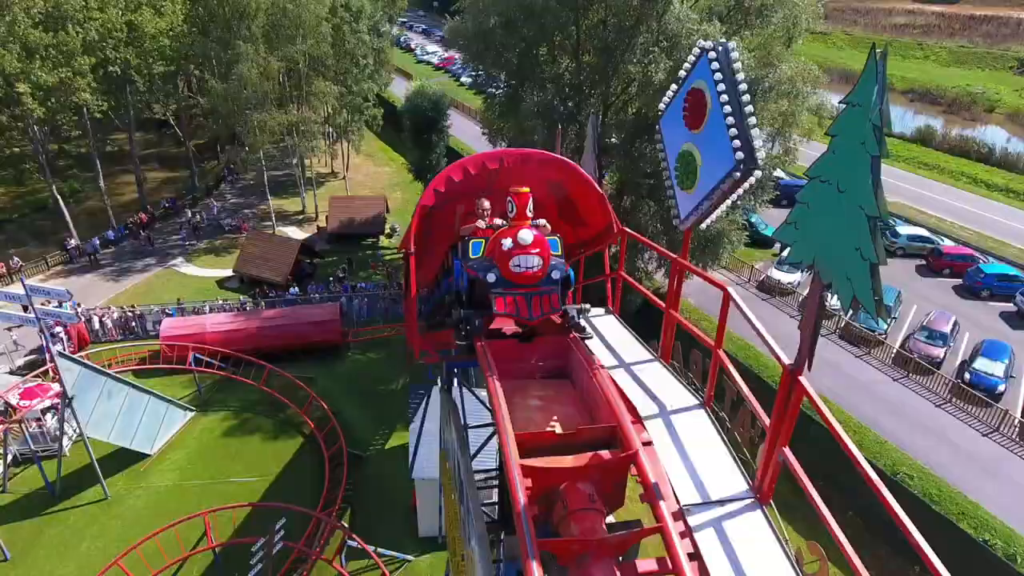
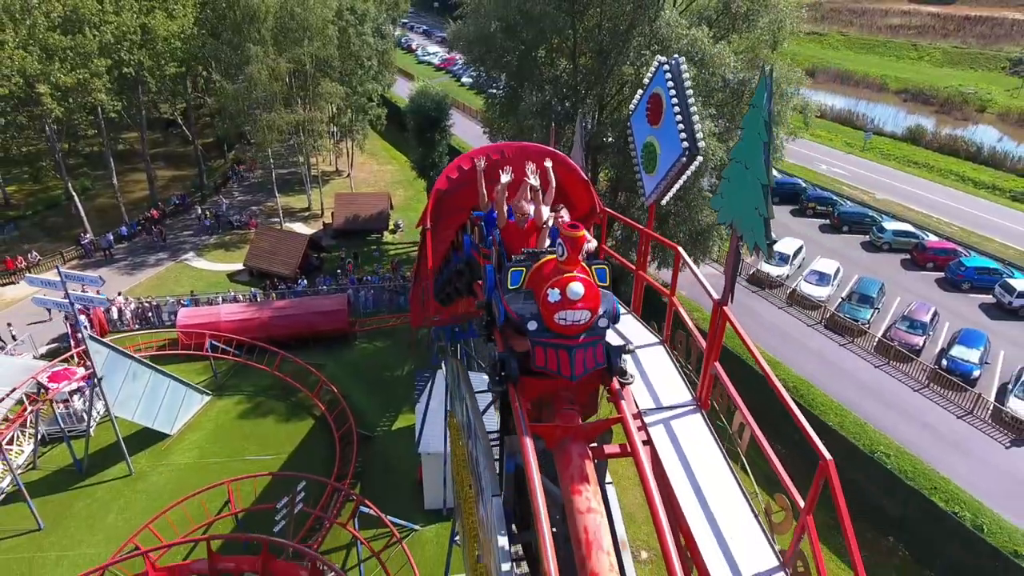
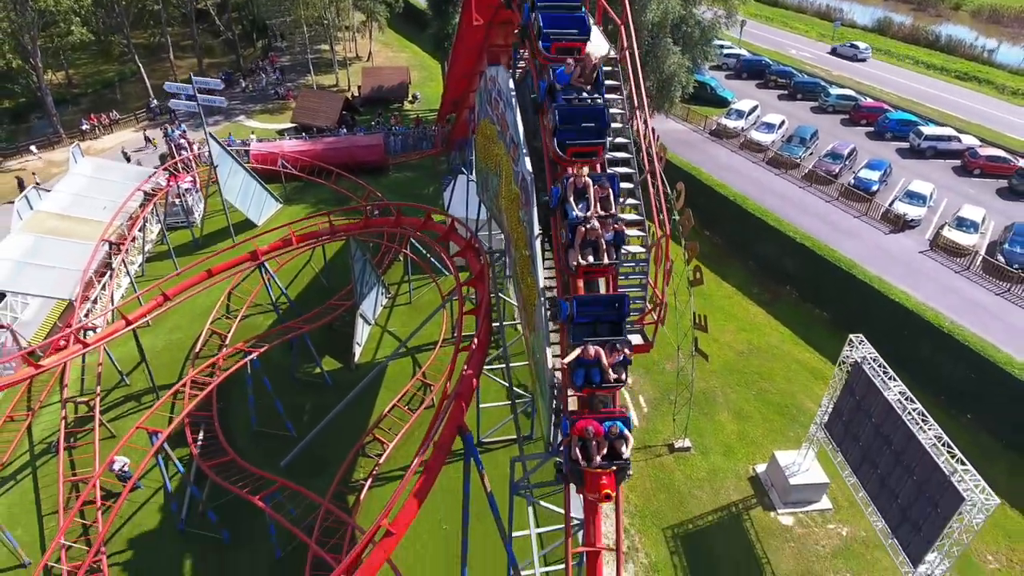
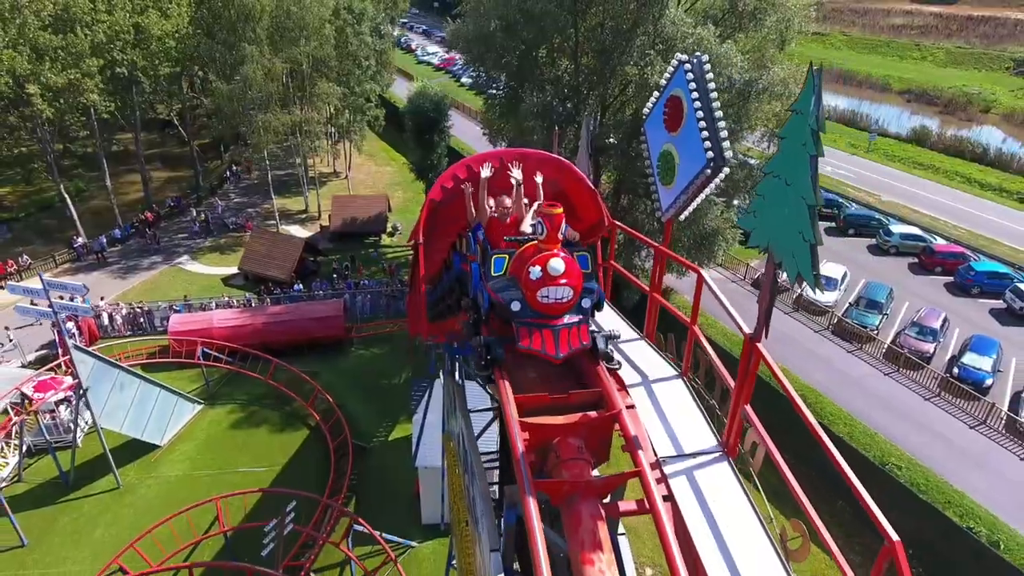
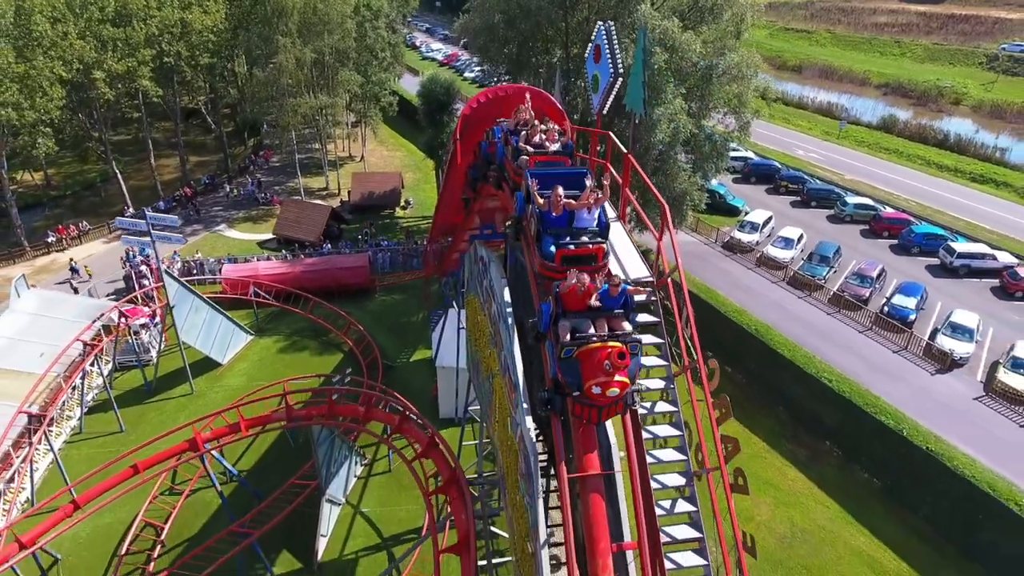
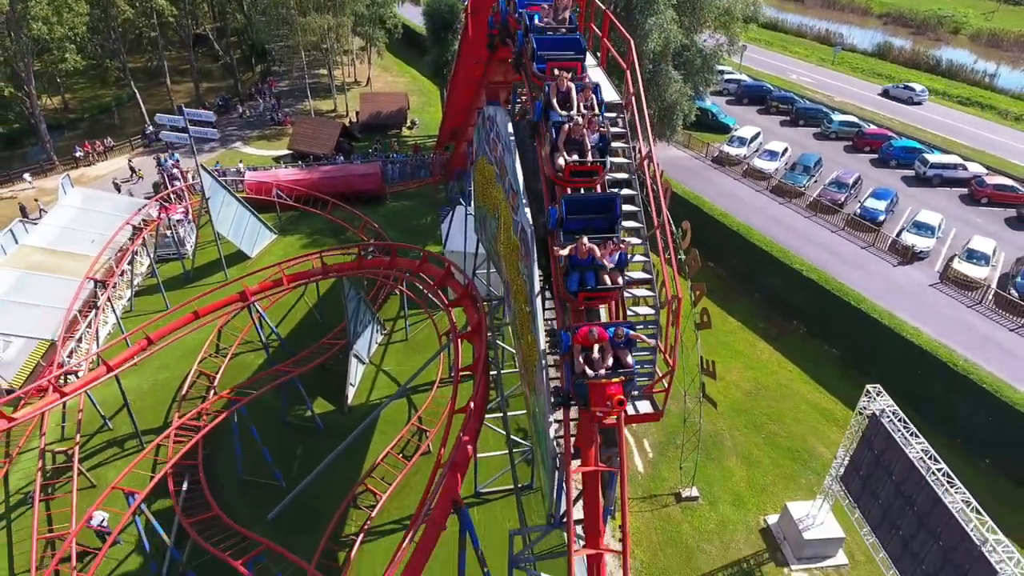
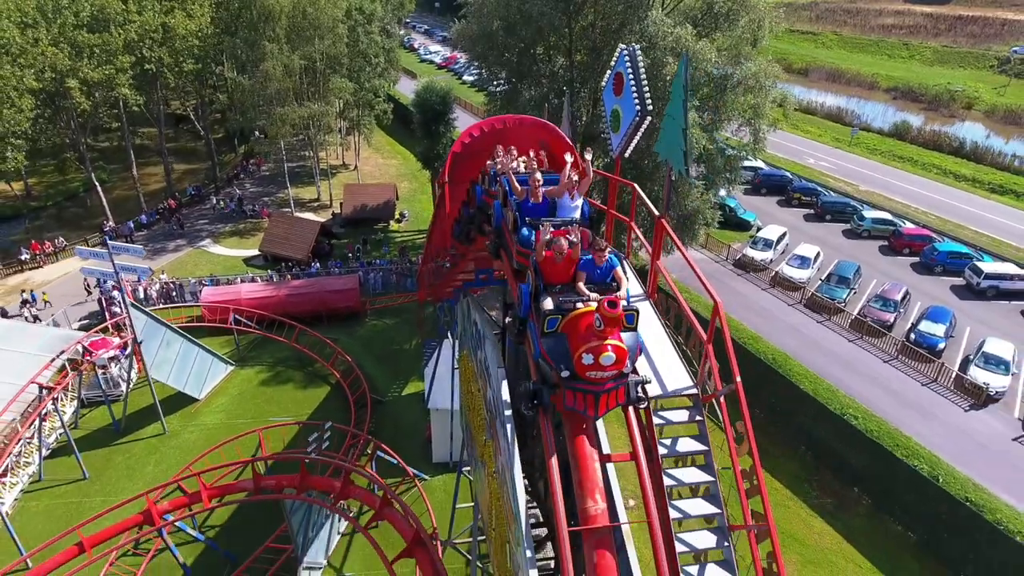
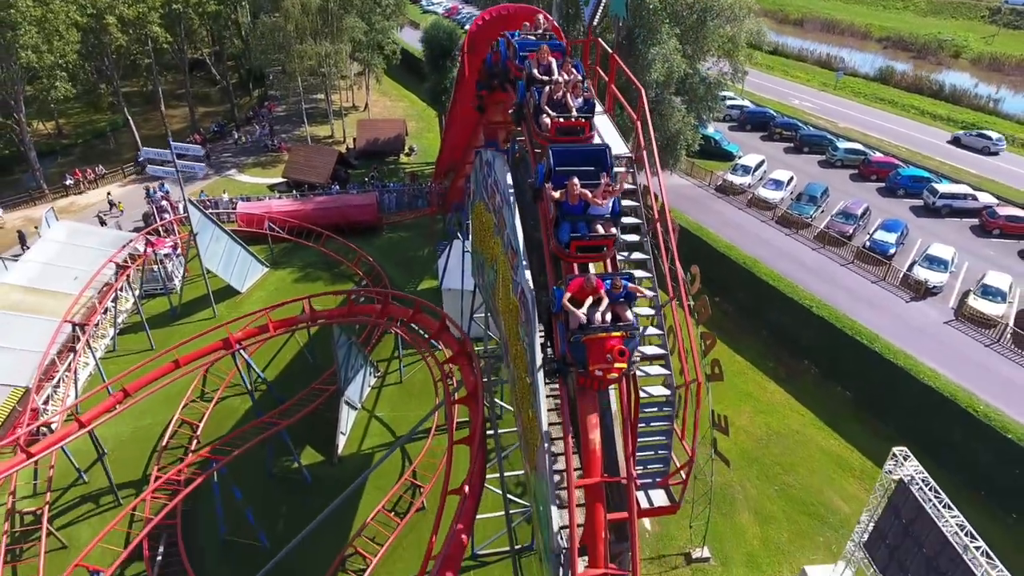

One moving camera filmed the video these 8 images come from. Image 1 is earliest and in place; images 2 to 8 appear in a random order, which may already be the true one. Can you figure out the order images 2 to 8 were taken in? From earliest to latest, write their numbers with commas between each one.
4, 2, 7, 5, 8, 6, 3
